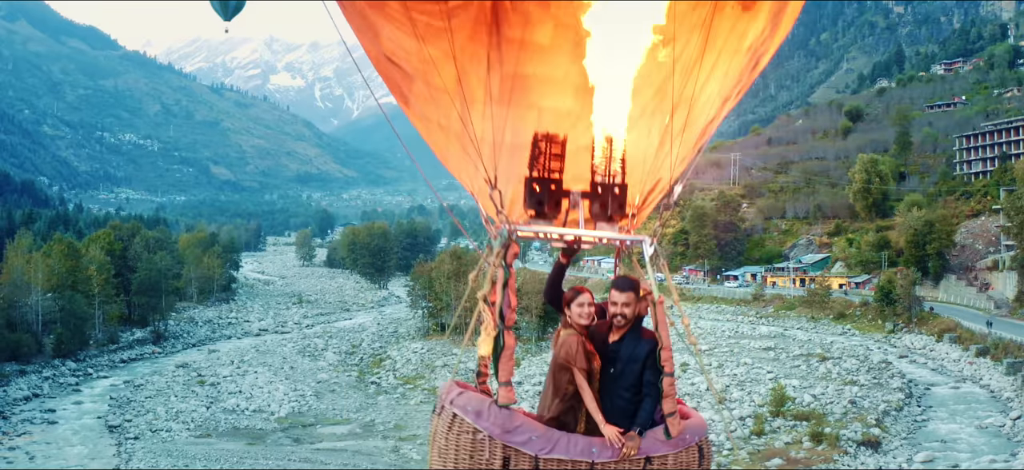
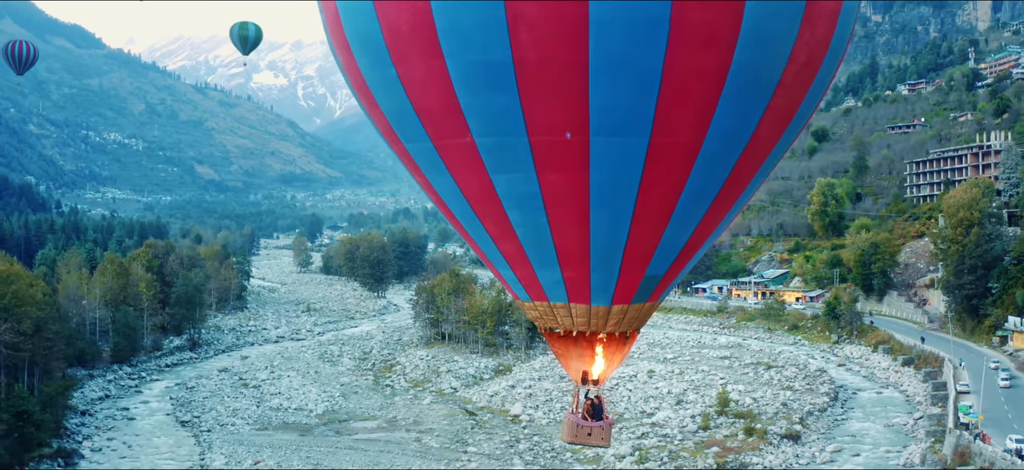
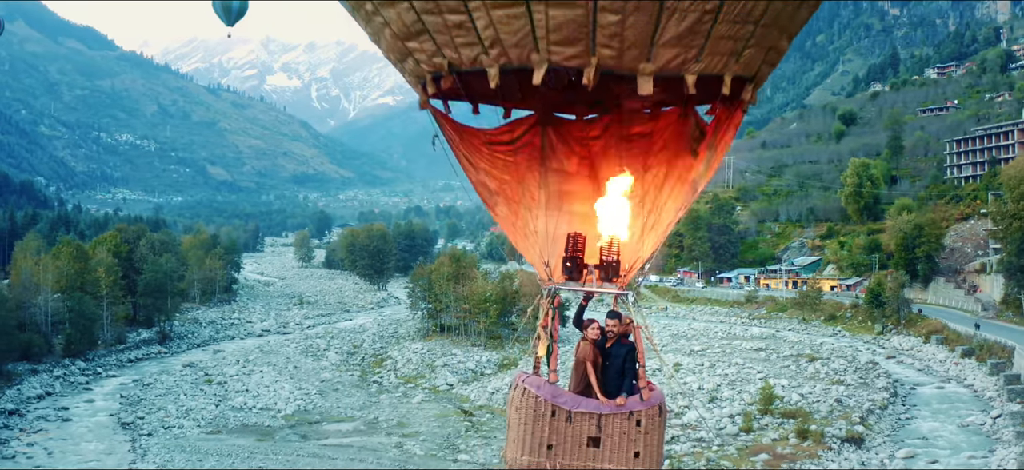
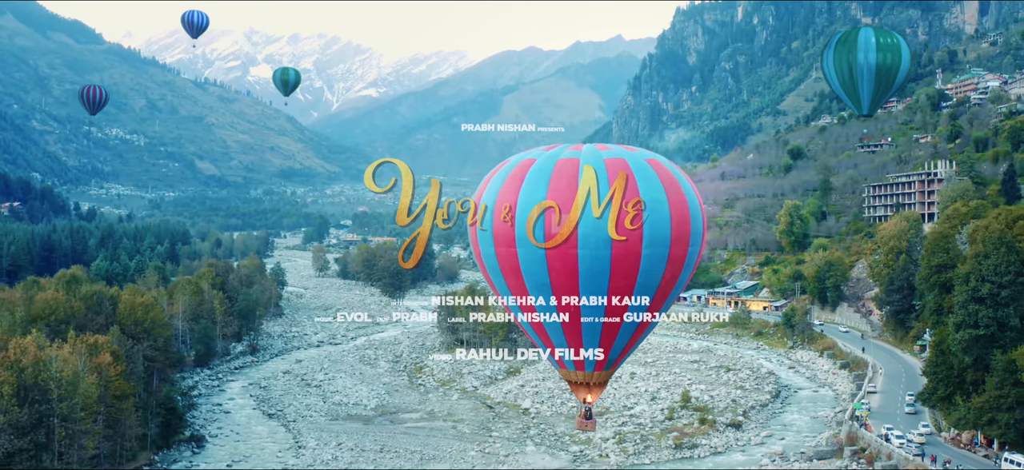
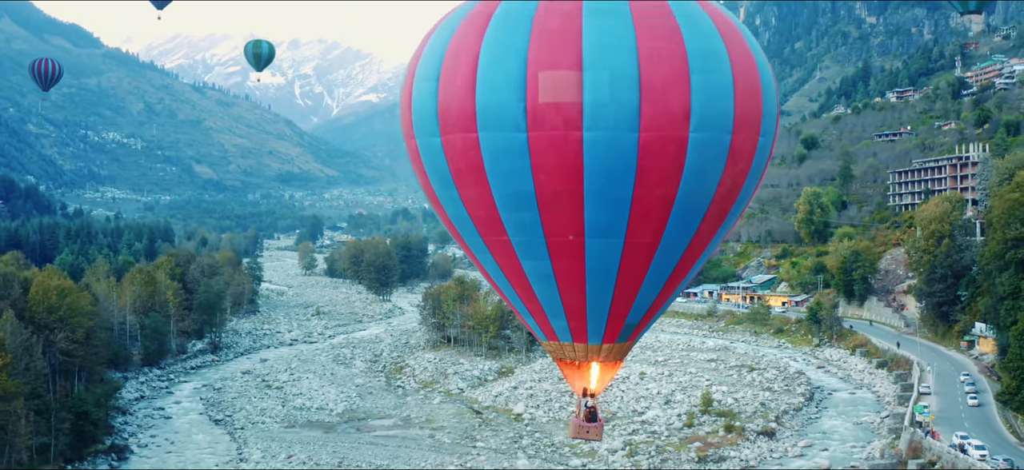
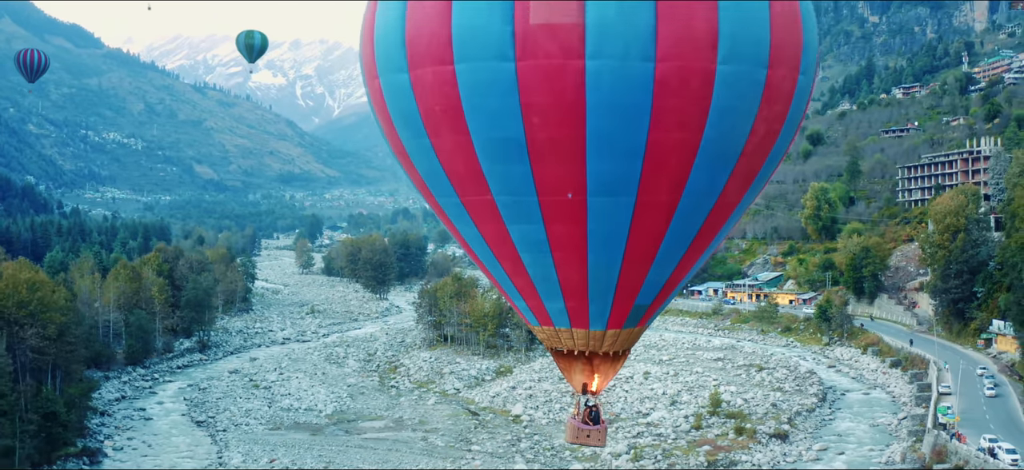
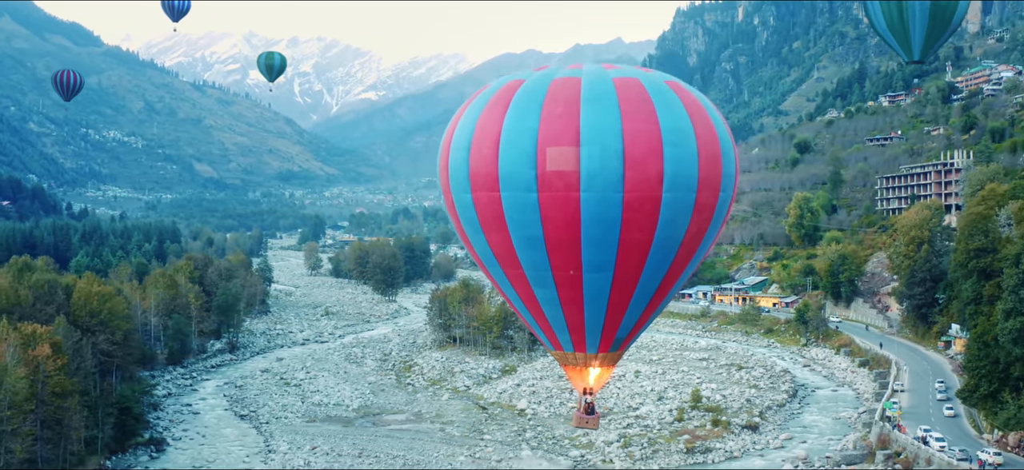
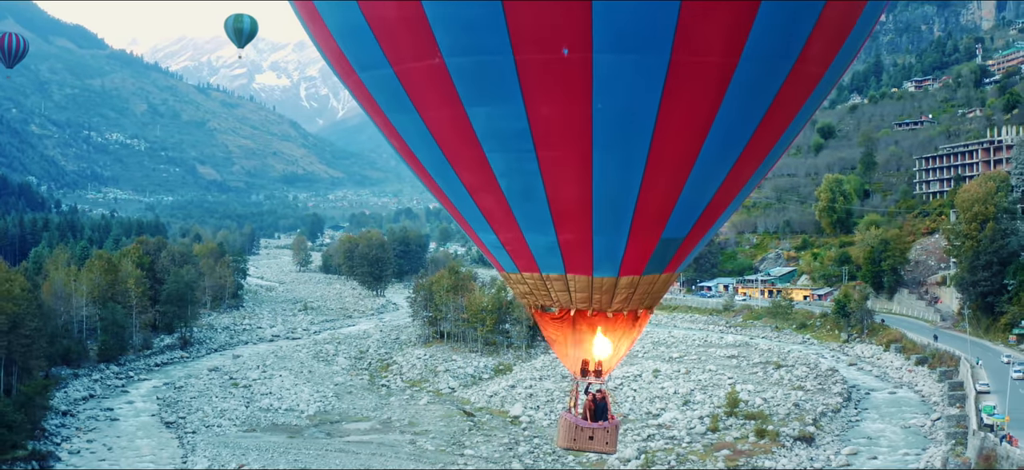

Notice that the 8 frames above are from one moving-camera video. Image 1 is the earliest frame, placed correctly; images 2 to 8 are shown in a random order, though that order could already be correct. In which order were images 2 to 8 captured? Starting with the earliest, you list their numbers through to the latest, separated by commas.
3, 8, 2, 6, 5, 7, 4
